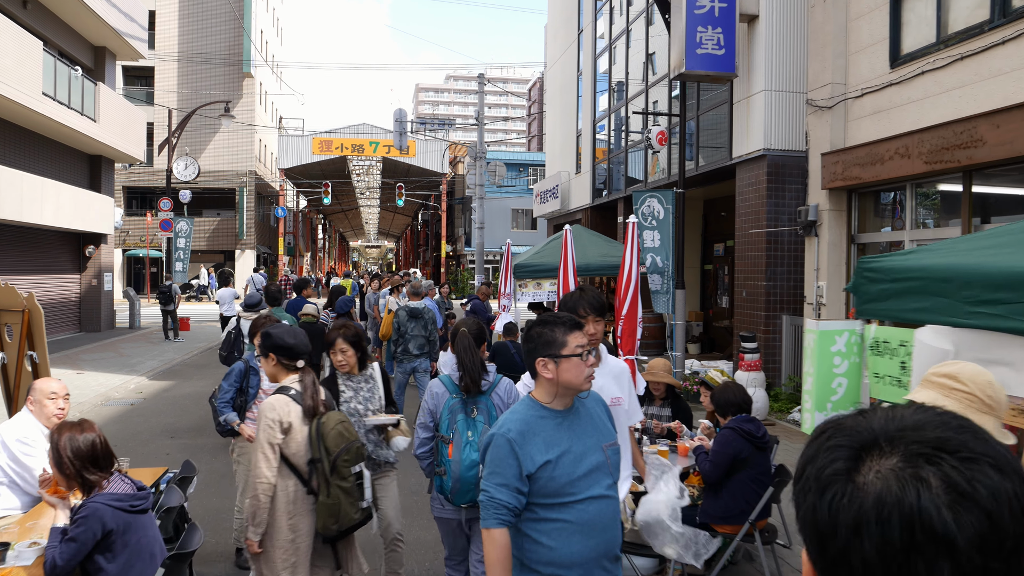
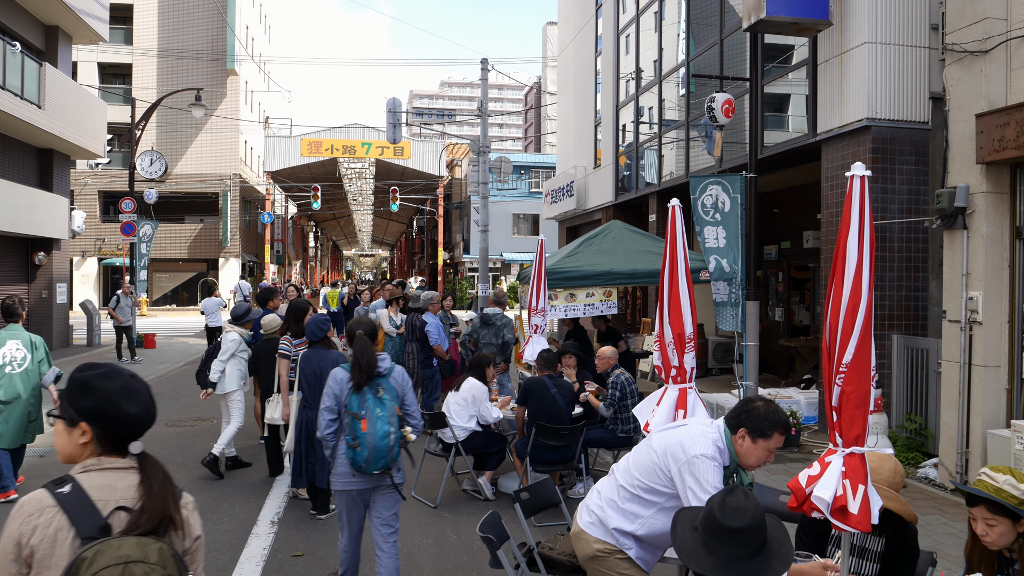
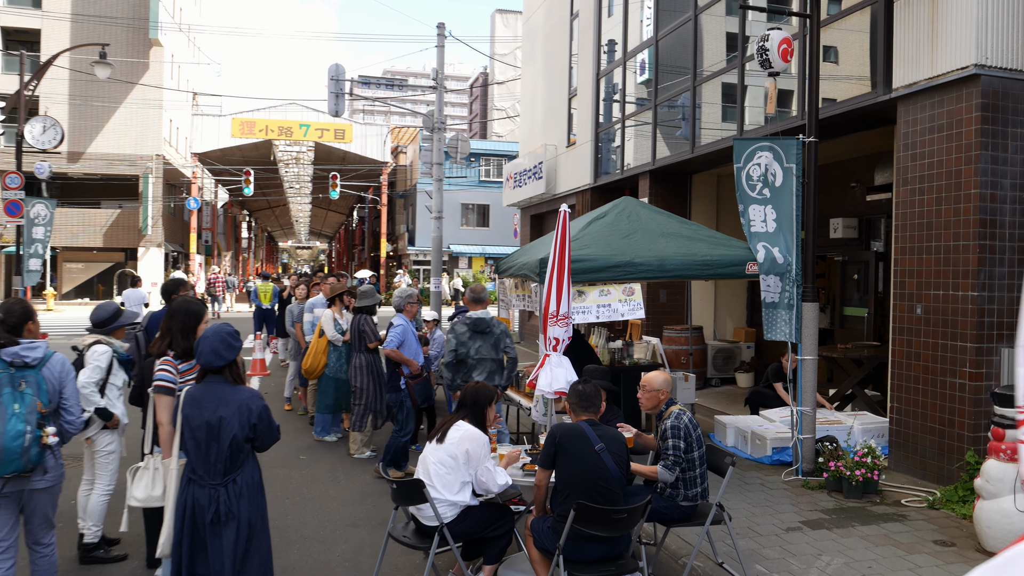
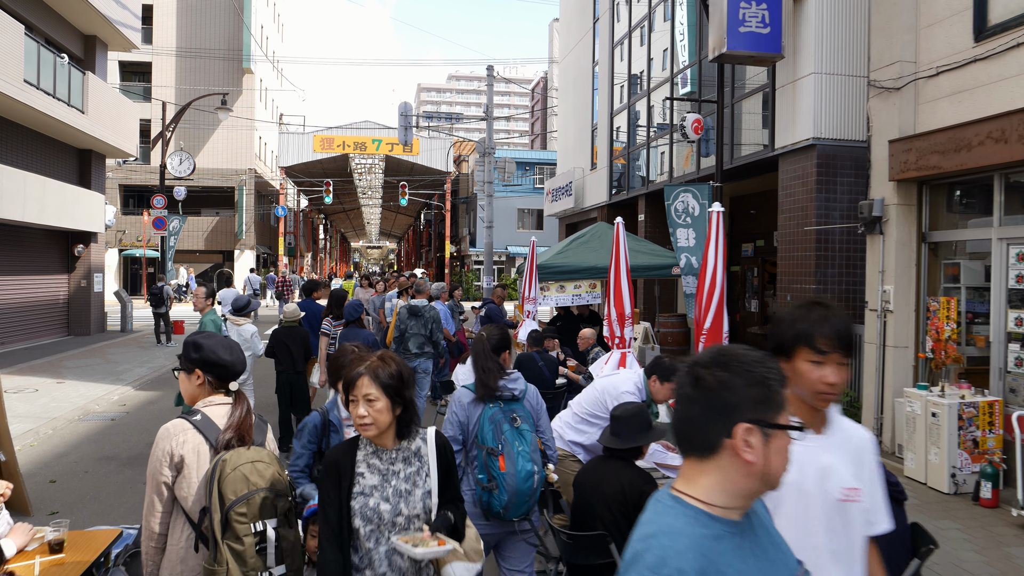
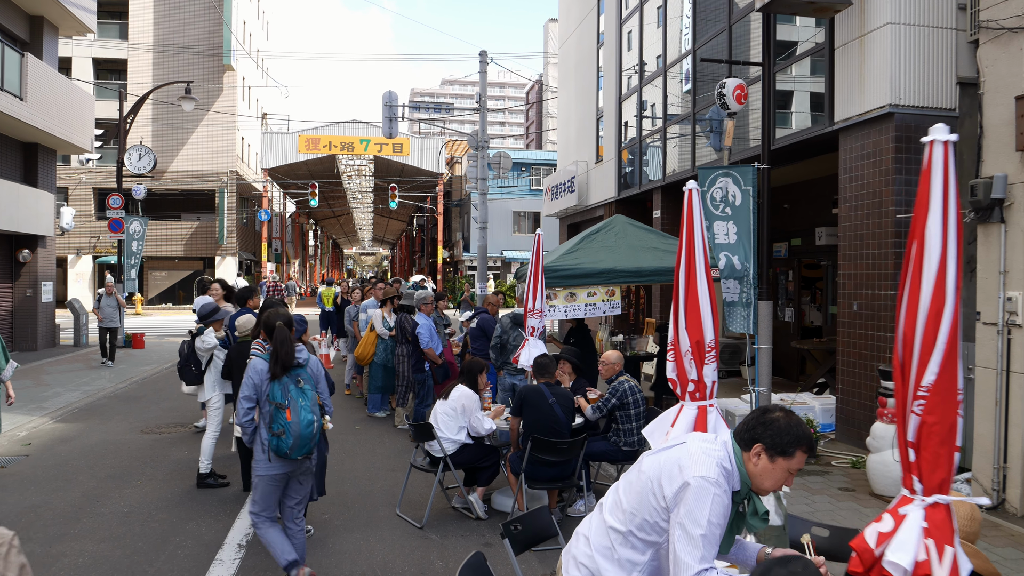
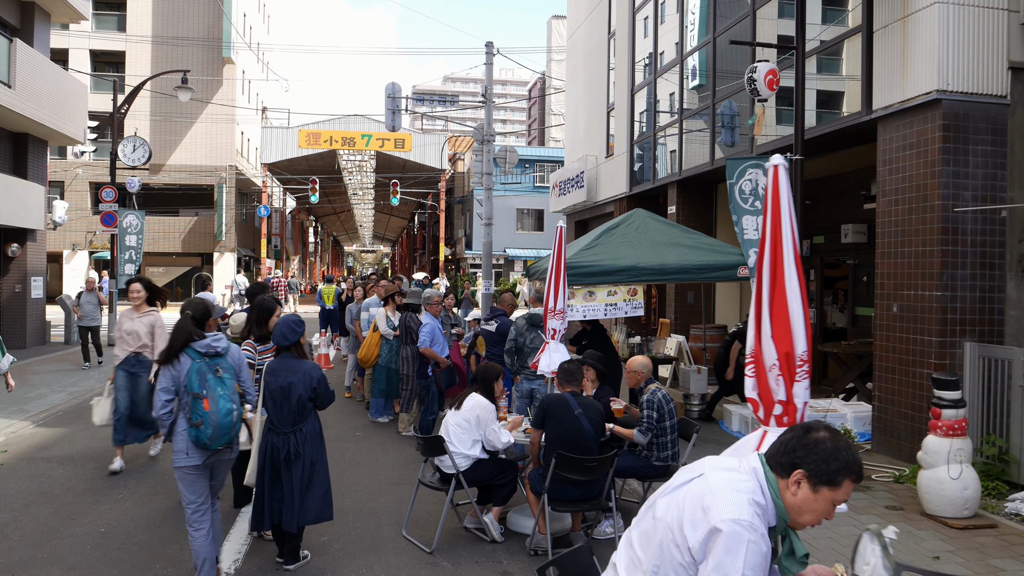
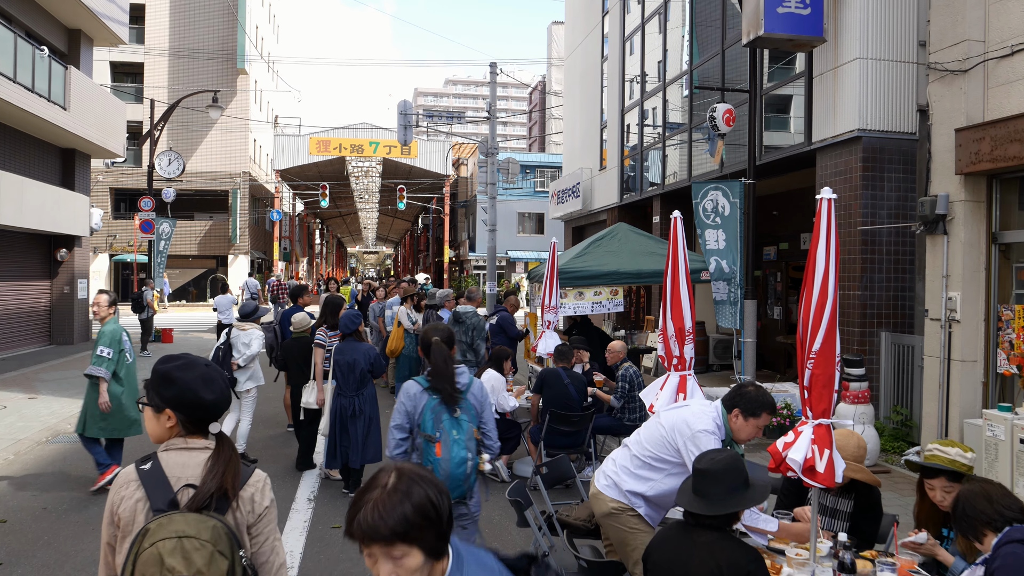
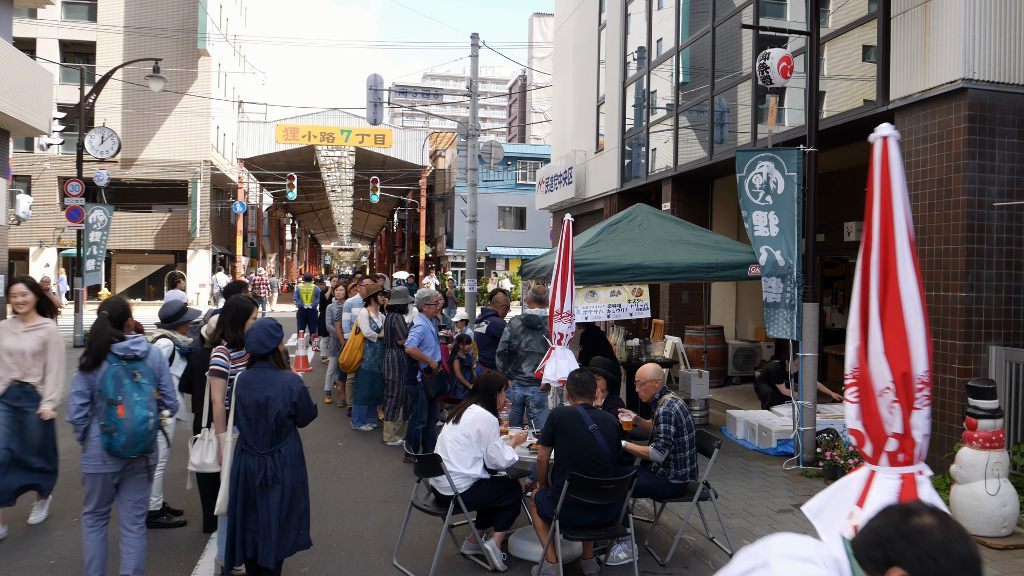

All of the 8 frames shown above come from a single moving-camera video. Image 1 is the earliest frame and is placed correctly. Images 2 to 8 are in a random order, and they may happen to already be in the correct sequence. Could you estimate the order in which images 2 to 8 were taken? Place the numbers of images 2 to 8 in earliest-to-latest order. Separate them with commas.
4, 7, 2, 5, 6, 8, 3
